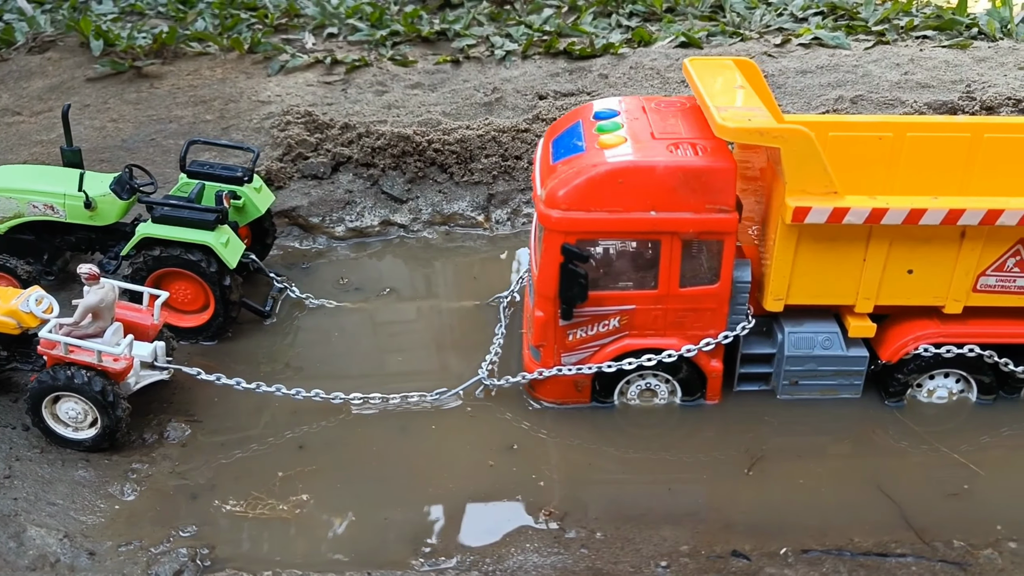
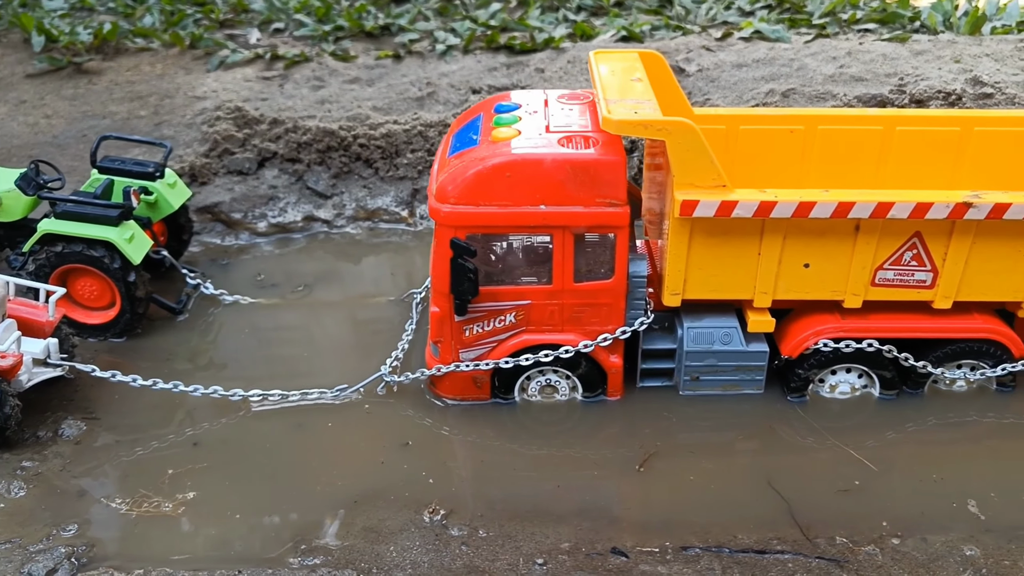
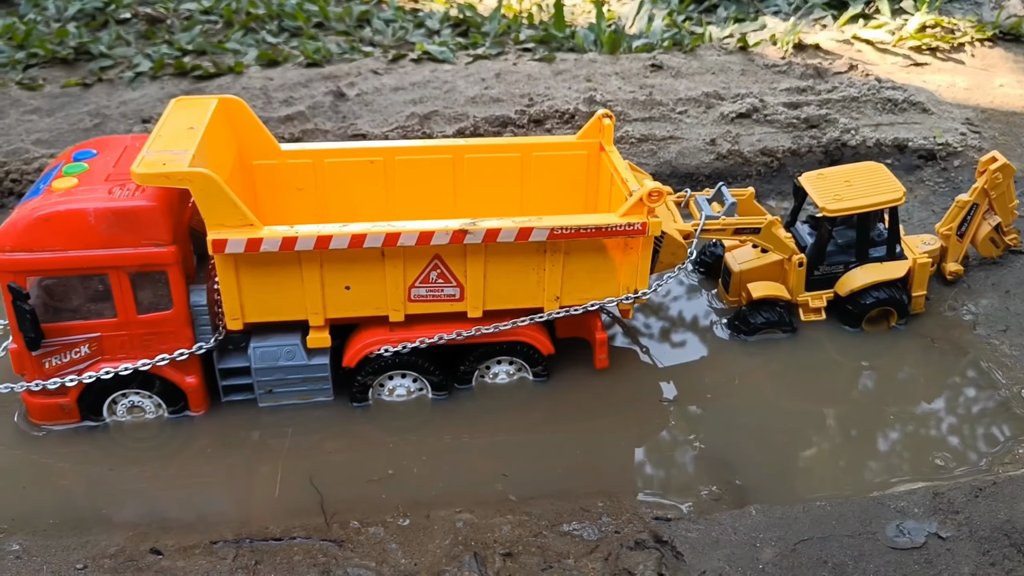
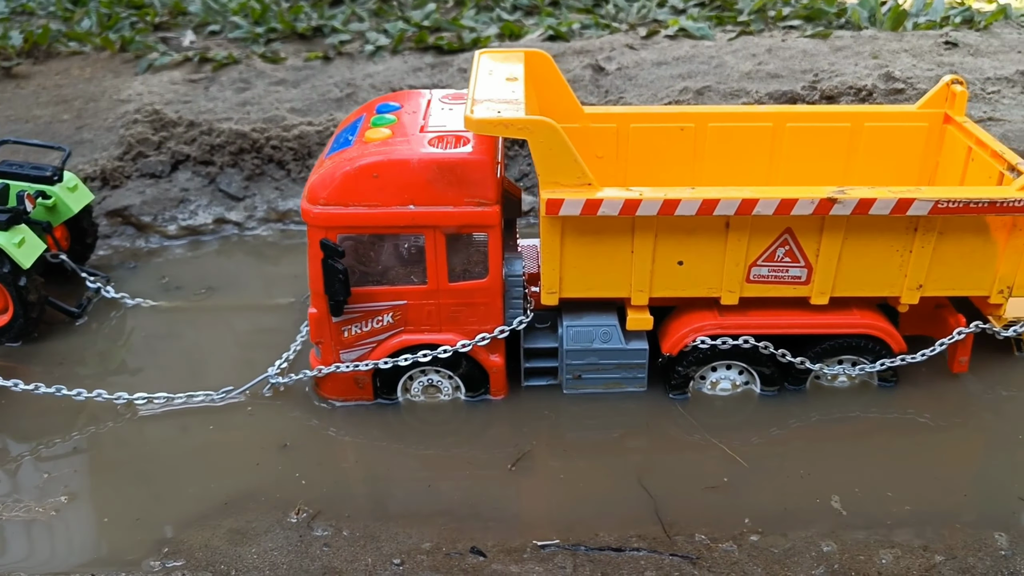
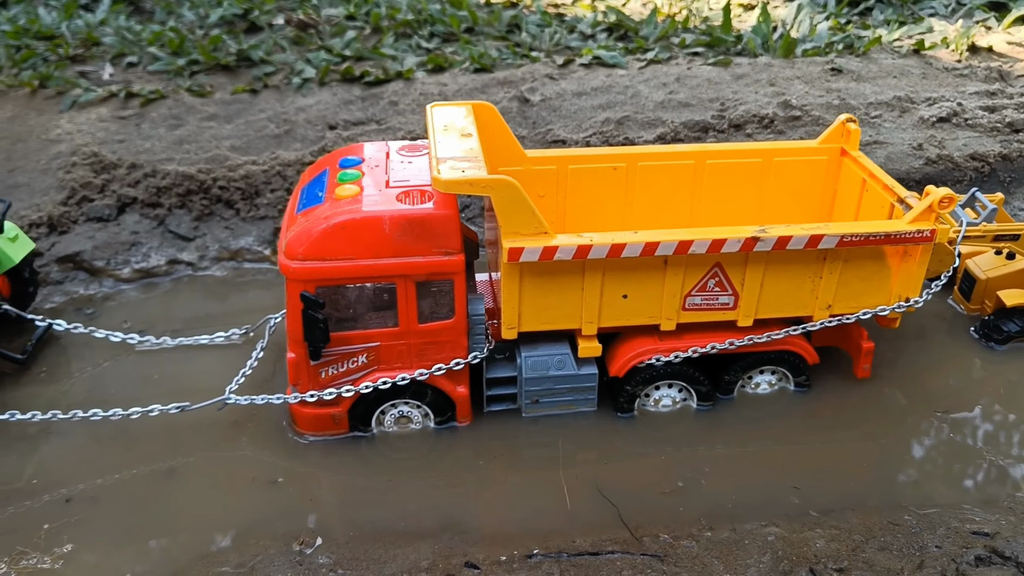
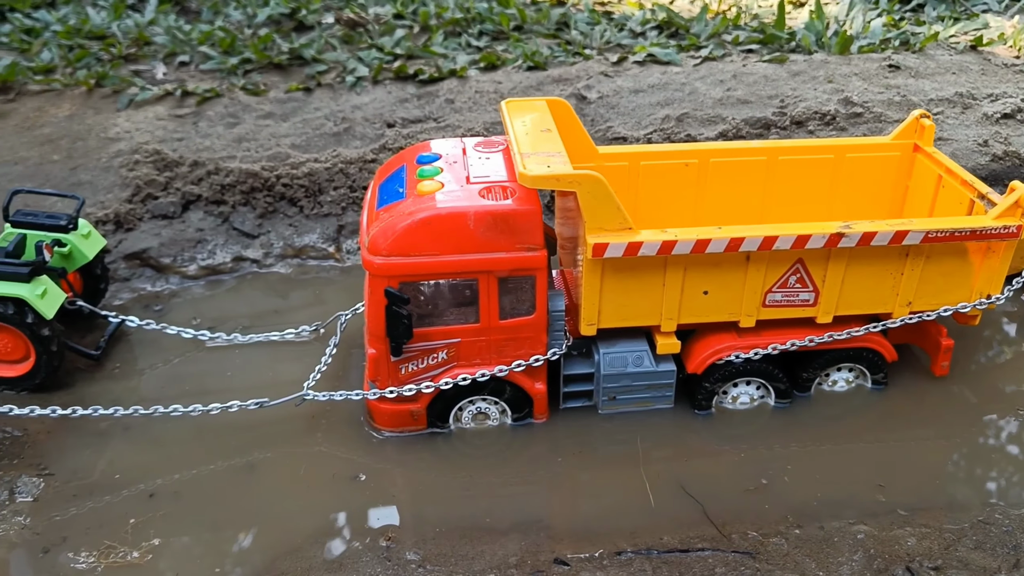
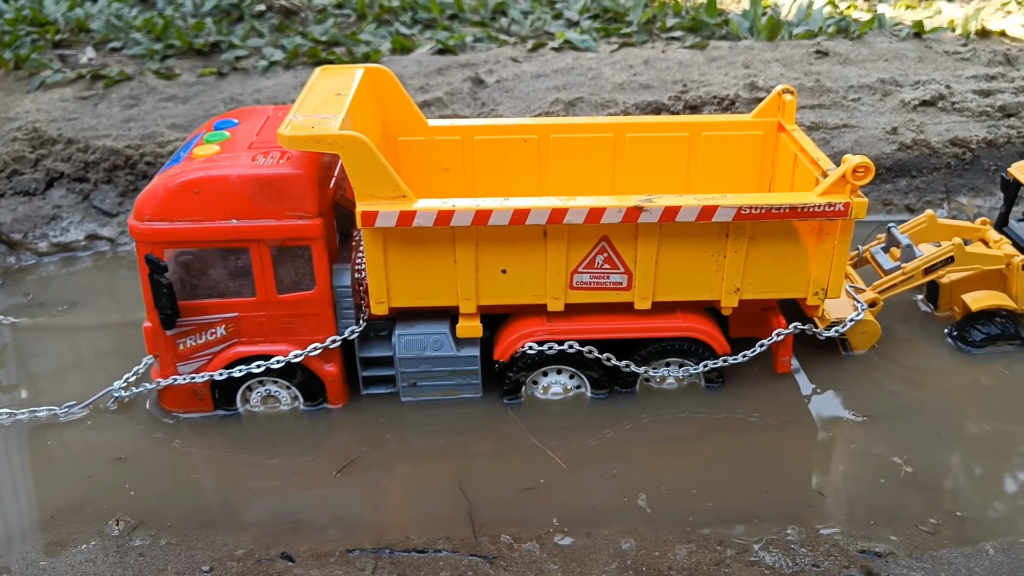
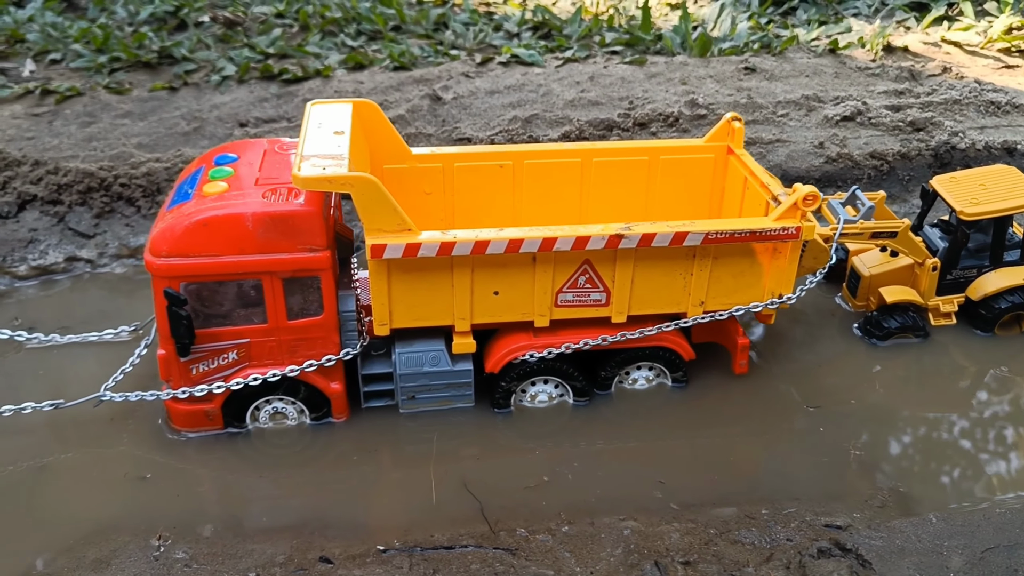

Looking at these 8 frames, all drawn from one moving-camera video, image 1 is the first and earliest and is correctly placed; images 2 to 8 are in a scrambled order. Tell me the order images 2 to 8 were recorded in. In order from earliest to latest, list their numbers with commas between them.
2, 4, 7, 3, 8, 5, 6
